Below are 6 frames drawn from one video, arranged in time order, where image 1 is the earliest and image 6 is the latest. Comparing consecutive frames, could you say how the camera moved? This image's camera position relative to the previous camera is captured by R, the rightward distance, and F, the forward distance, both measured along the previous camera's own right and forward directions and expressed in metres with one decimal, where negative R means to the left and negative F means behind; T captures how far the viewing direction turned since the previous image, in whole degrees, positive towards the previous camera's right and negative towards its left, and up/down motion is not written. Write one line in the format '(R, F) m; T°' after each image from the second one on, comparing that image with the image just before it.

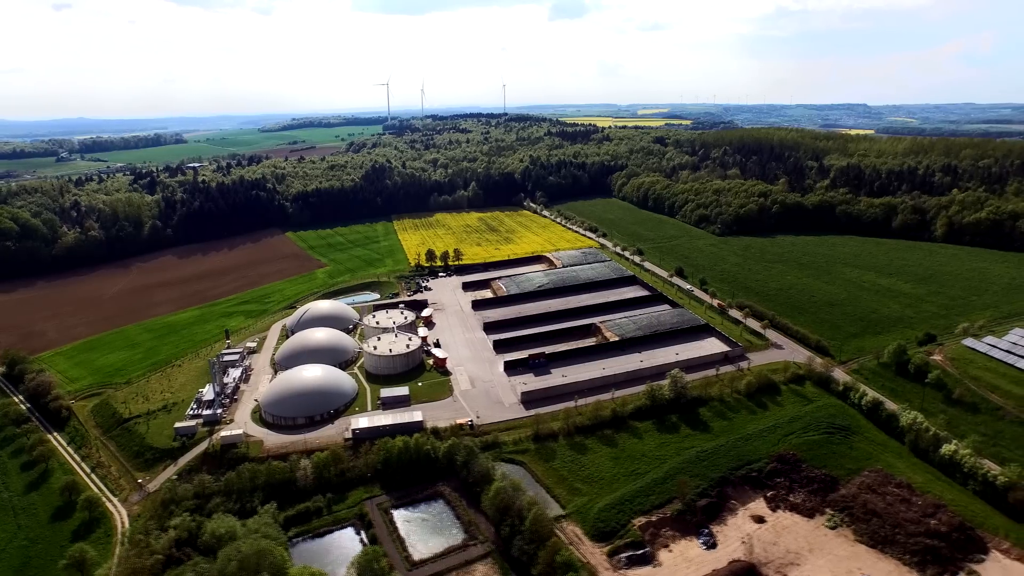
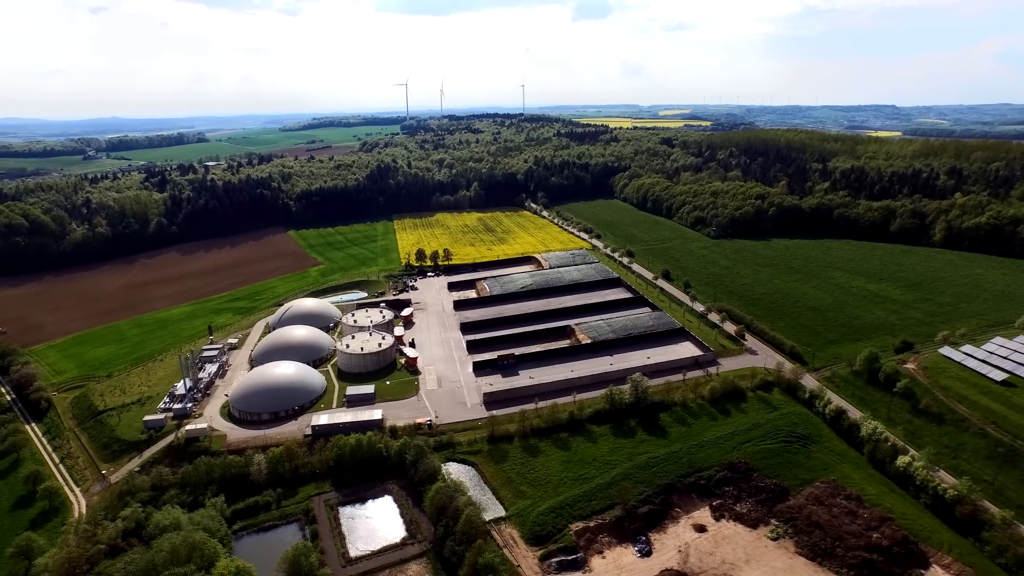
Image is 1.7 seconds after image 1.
(+3.7, +0.2) m; -2°
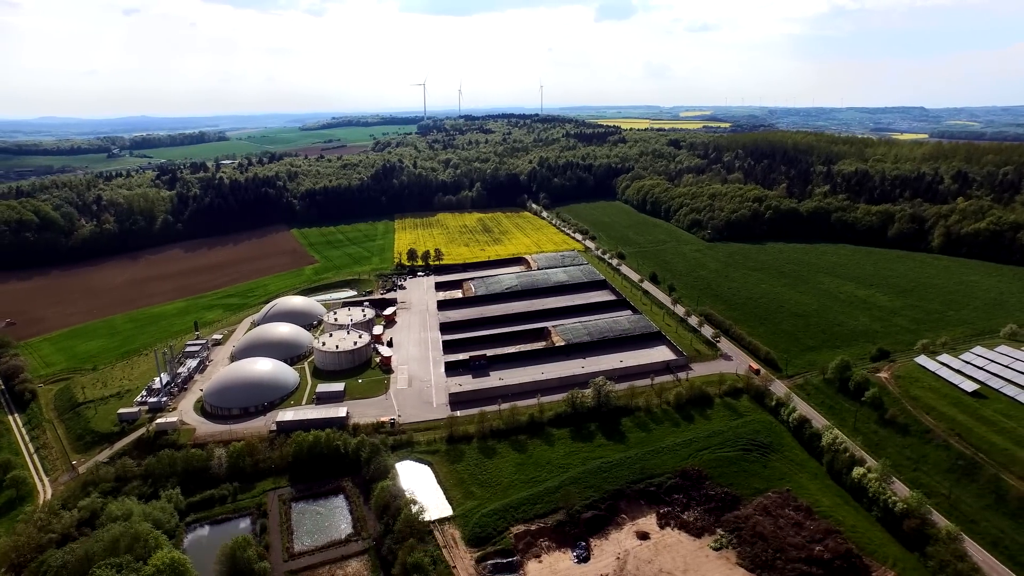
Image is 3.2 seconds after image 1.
(+3.4, +0.2) m; -2°
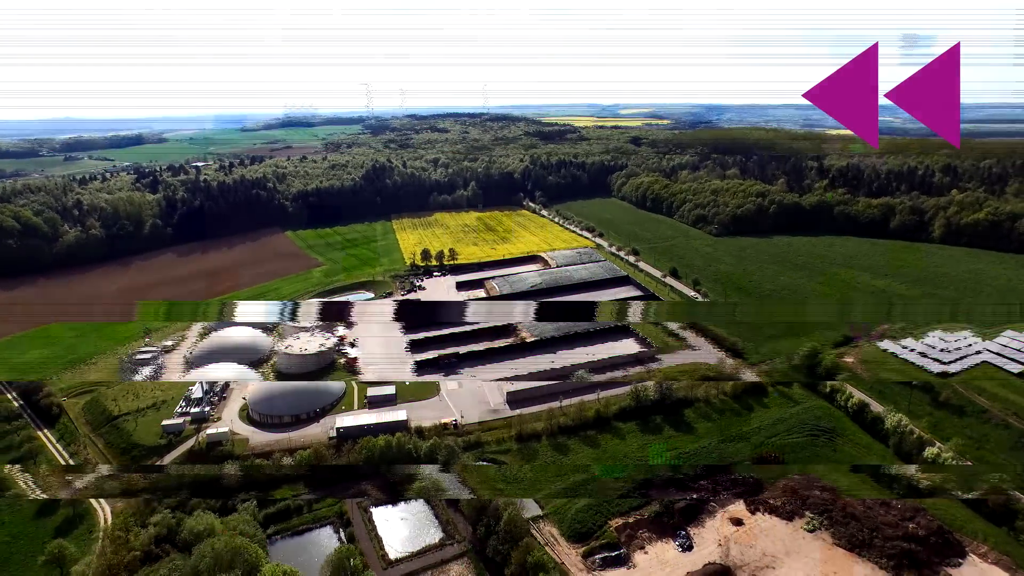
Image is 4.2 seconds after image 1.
(-5.8, 0.0) m; +4°
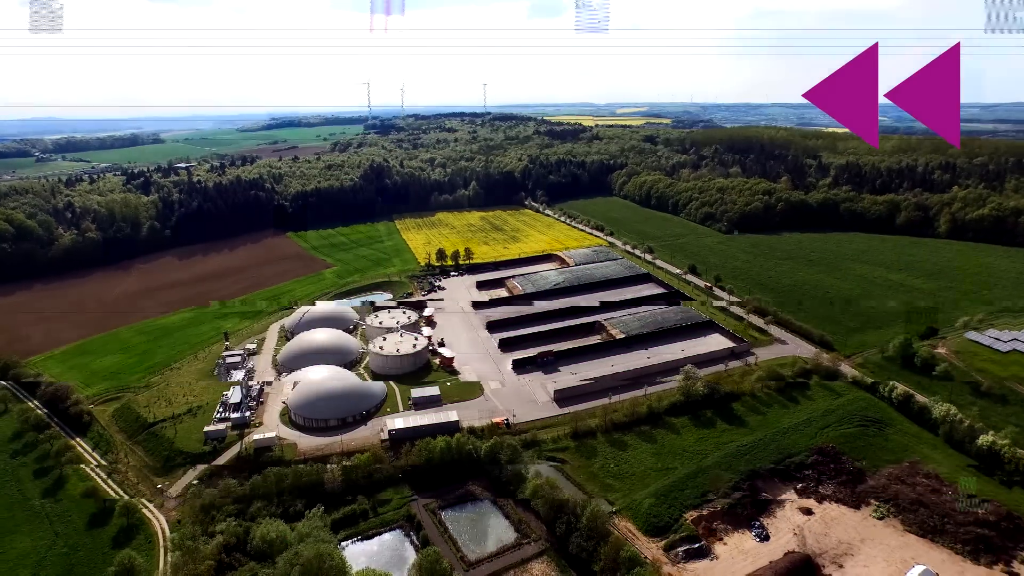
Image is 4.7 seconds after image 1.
(-4.4, 0.0) m; +2°
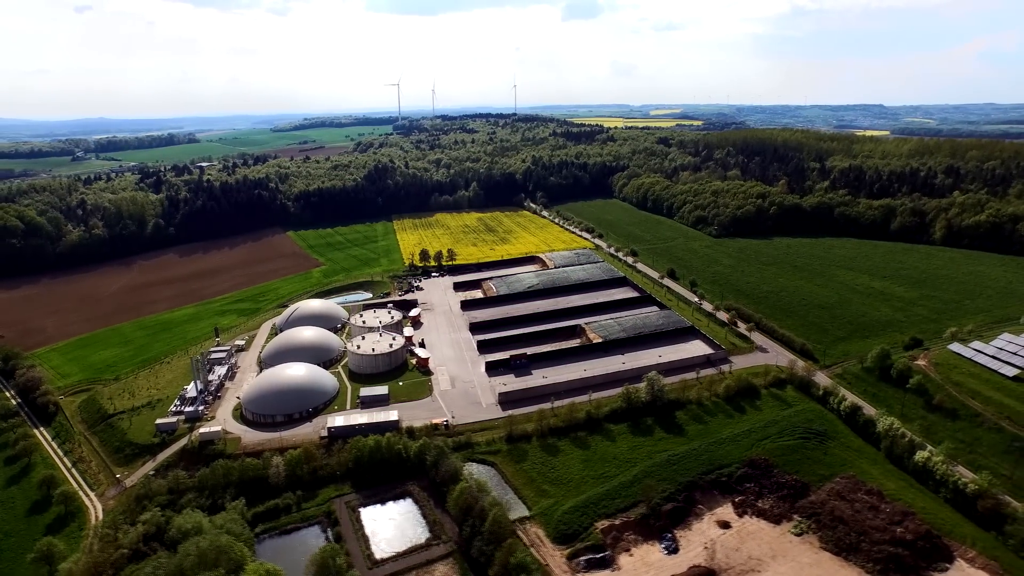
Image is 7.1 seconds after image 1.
(+5.3, +0.2) m; -3°
